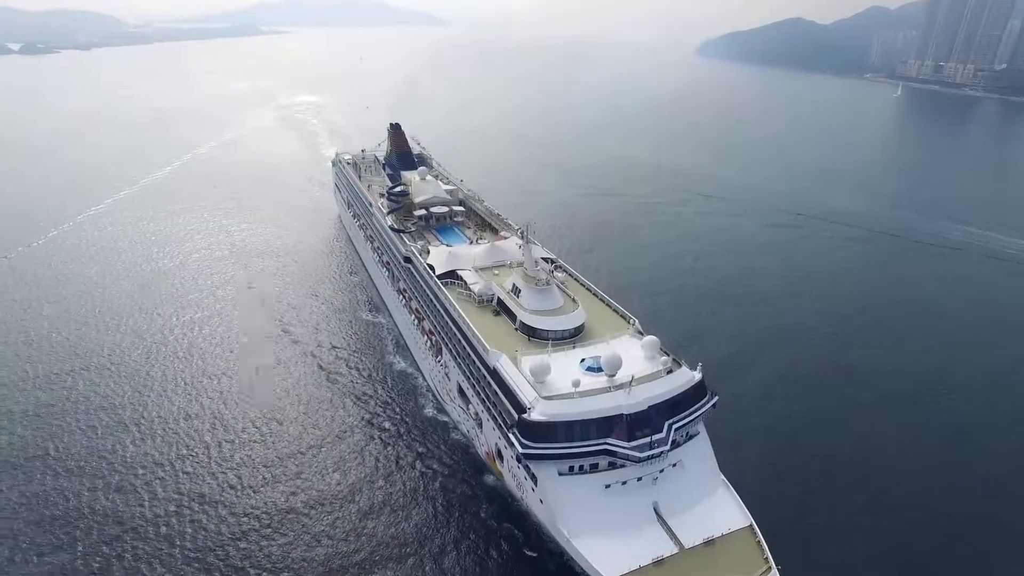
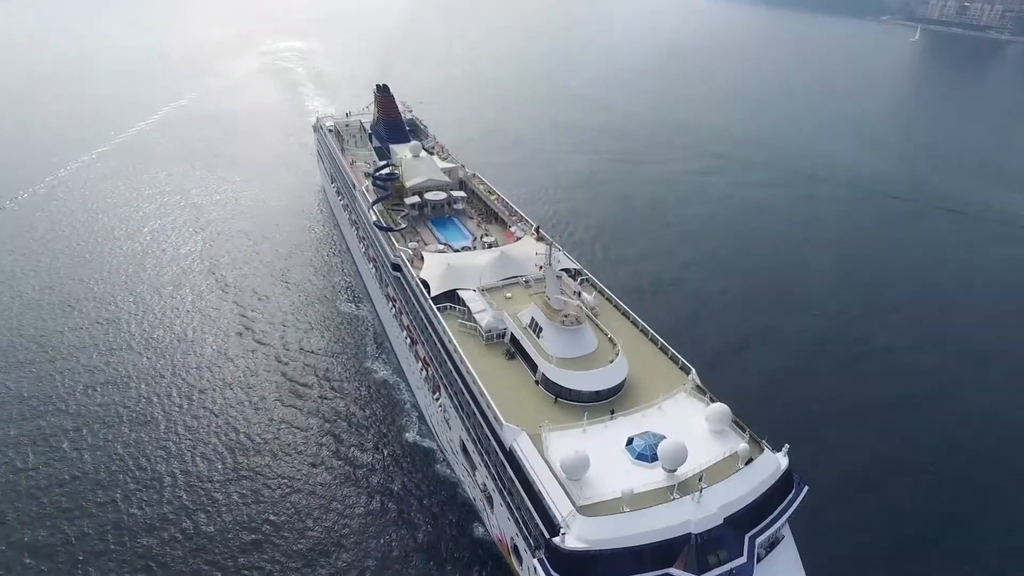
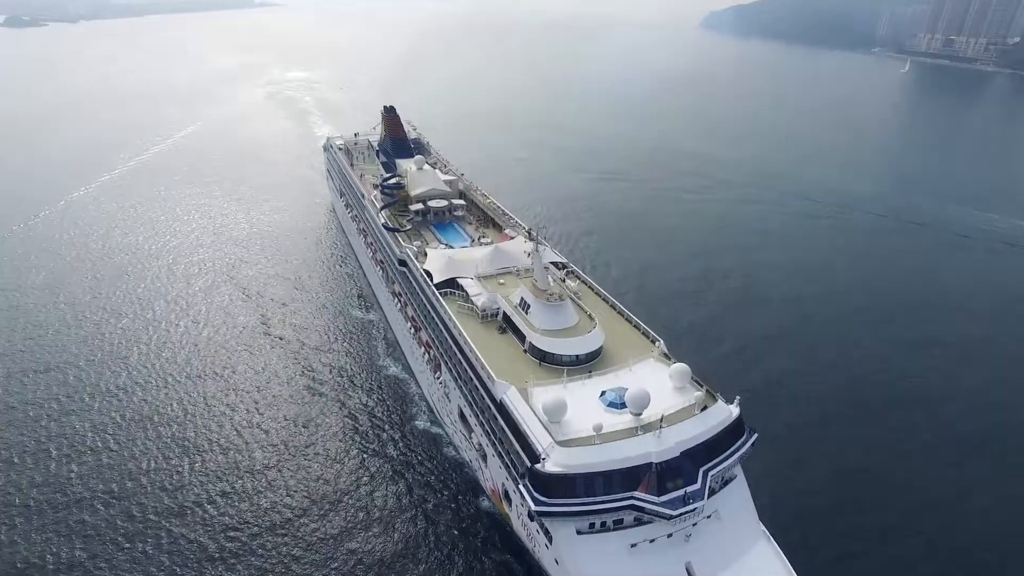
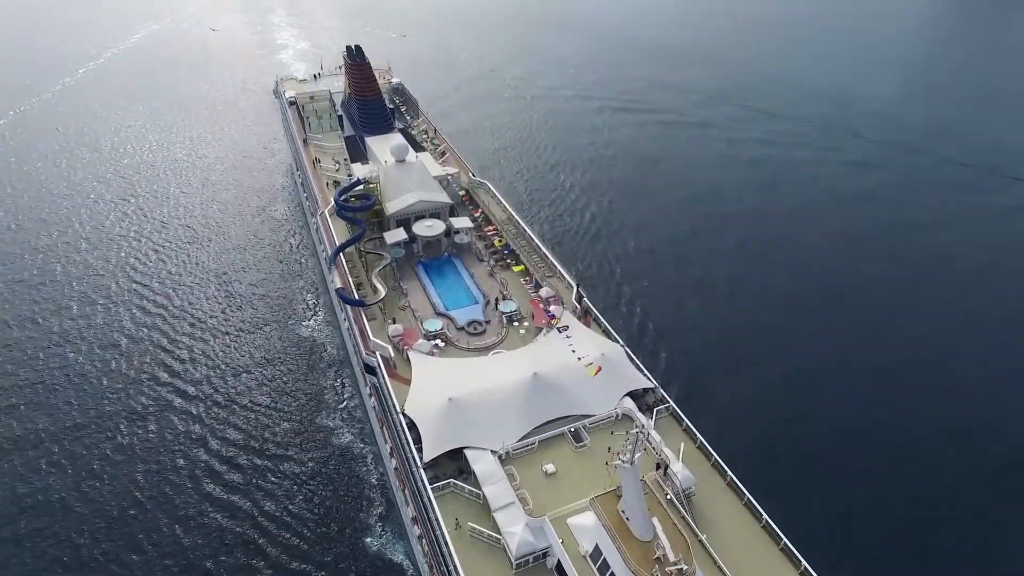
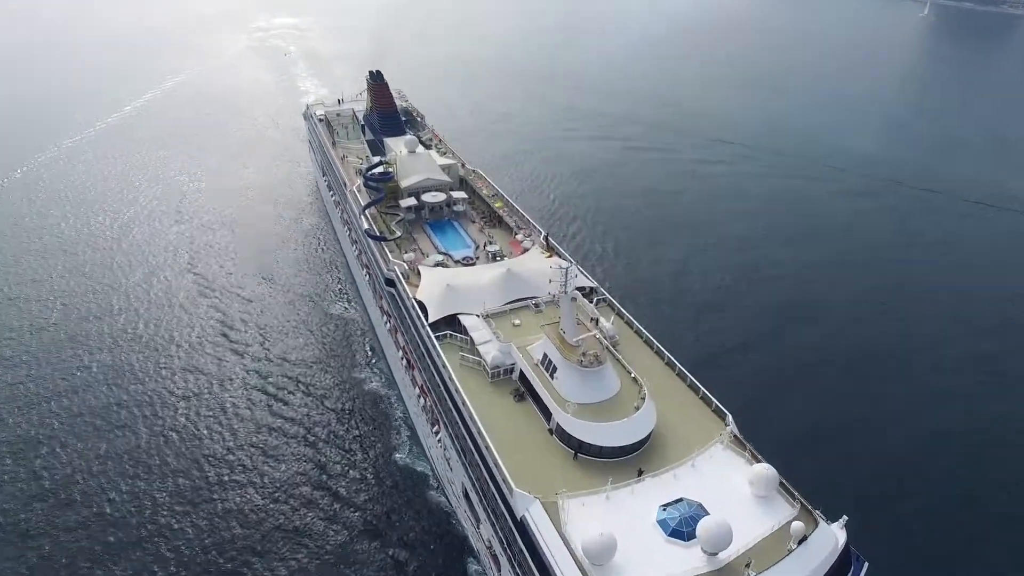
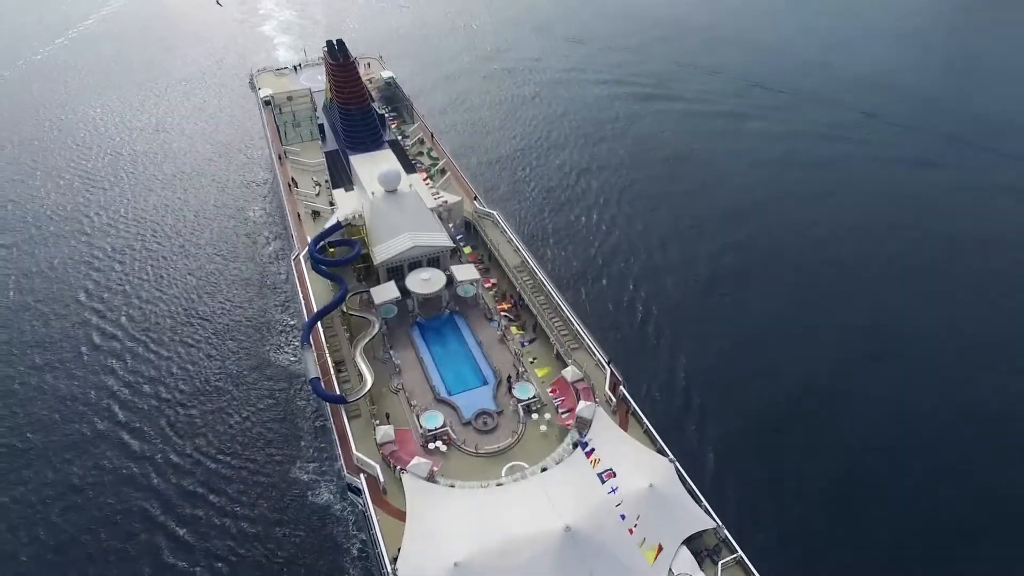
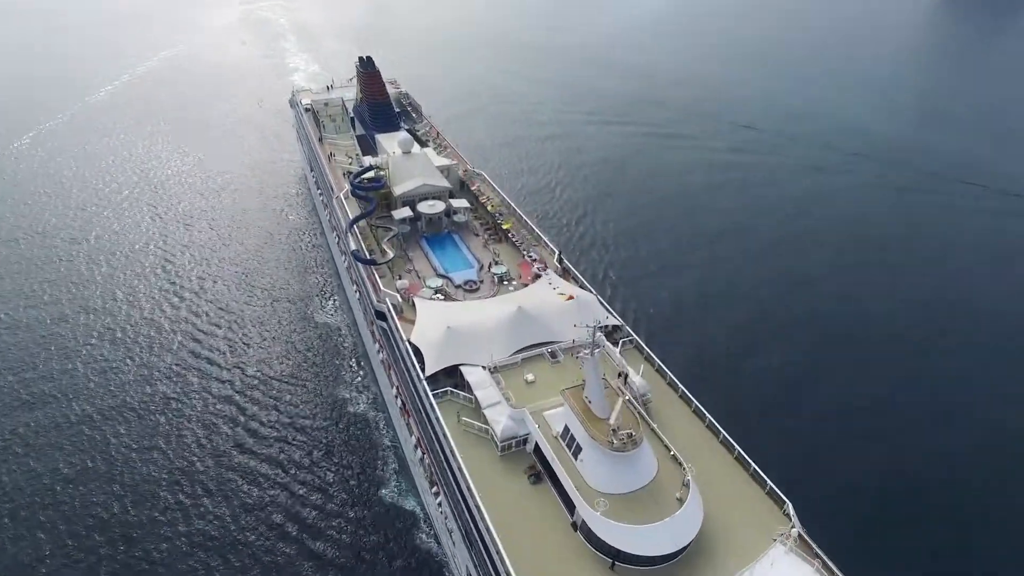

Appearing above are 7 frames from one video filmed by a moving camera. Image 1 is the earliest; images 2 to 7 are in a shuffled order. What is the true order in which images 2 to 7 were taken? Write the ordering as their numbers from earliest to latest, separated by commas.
3, 2, 5, 7, 4, 6
